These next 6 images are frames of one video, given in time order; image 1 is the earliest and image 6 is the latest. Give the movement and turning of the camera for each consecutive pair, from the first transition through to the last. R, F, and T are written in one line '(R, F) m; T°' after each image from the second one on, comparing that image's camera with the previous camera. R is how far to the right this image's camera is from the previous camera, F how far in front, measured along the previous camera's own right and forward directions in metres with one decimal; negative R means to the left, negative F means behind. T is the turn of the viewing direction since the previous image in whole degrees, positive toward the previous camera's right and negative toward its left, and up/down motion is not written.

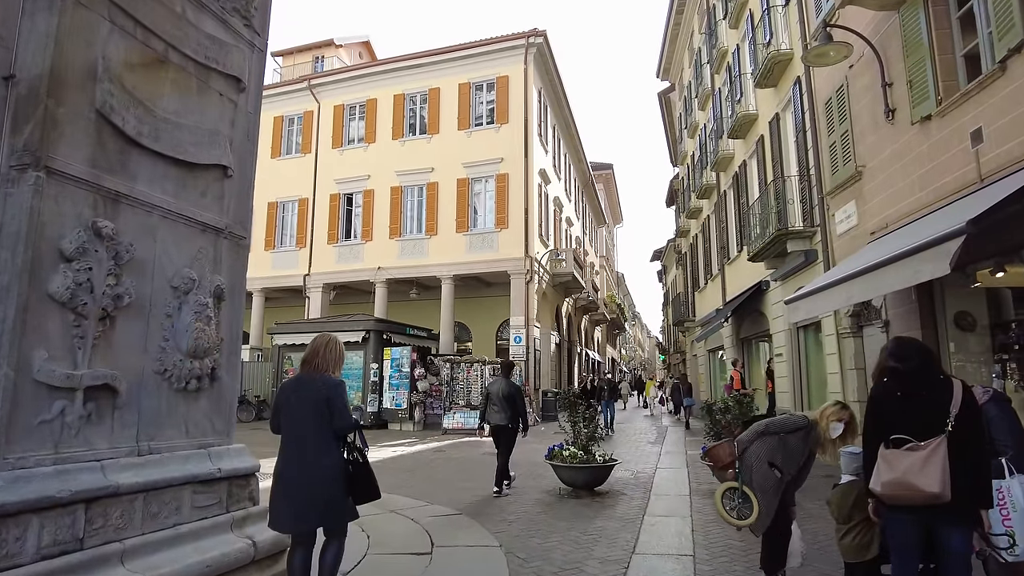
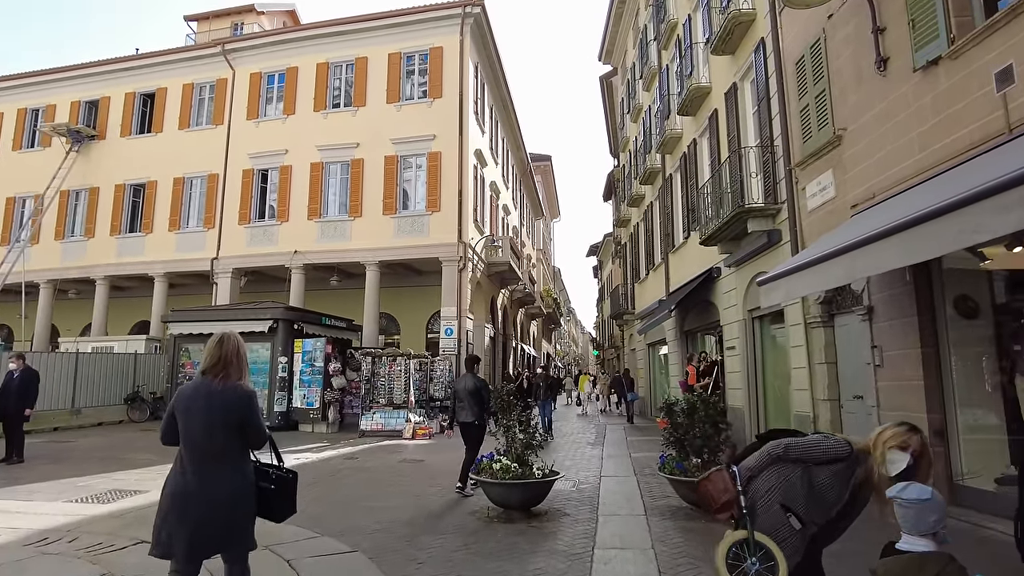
(+0.2, +1.6) m; +6°
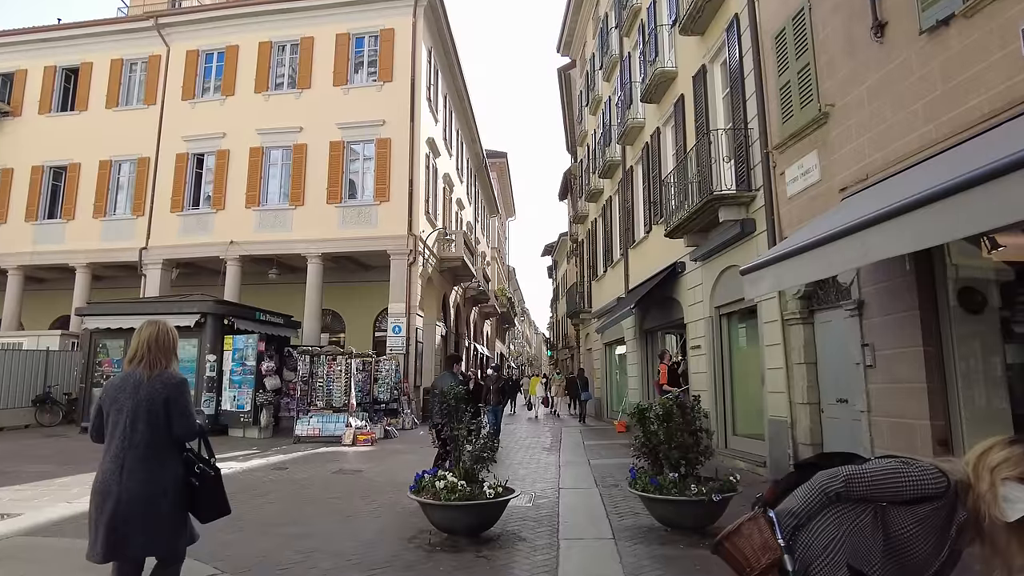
(0.0, +1.0) m; +4°
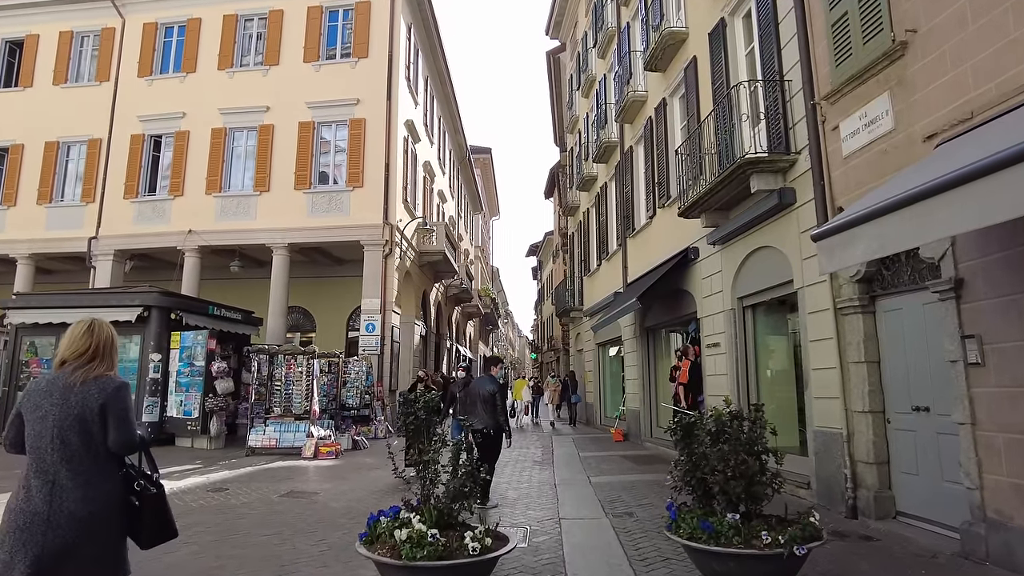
(-0.1, +1.6) m; +1°
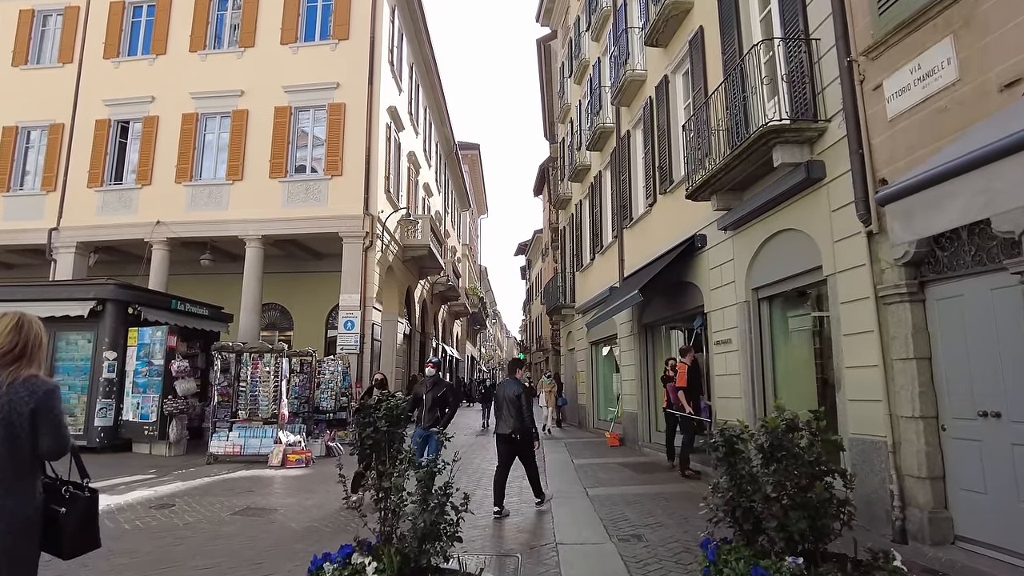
(0.0, +1.0) m; +1°
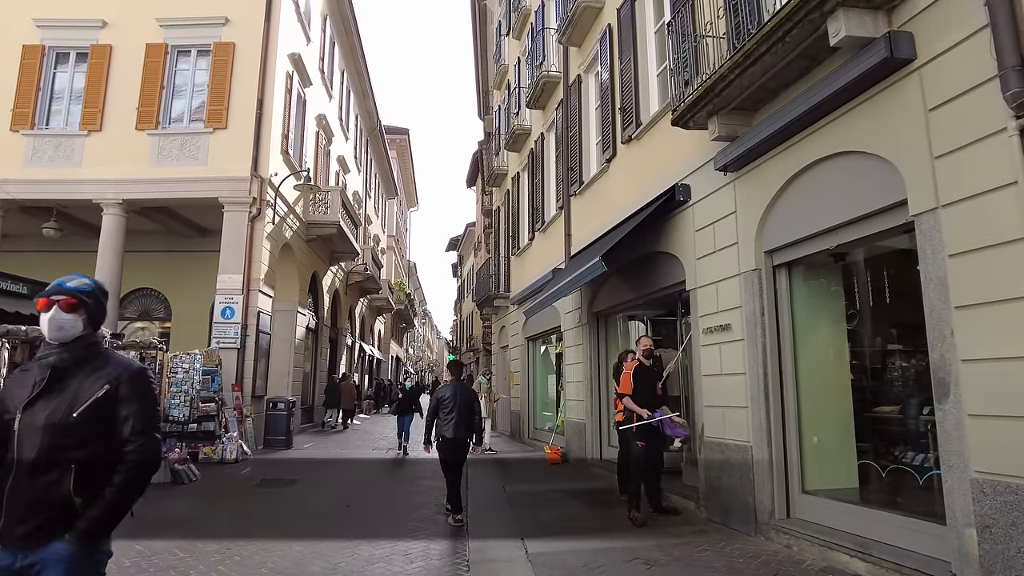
(+0.2, +2.7) m; +6°
